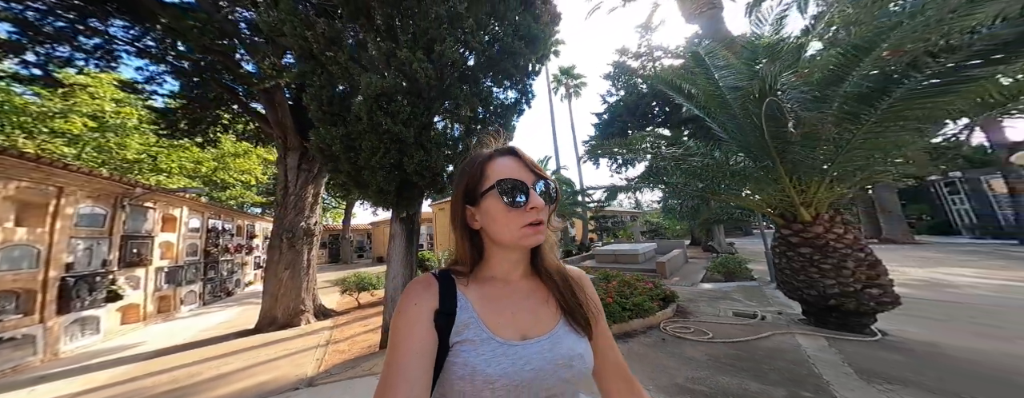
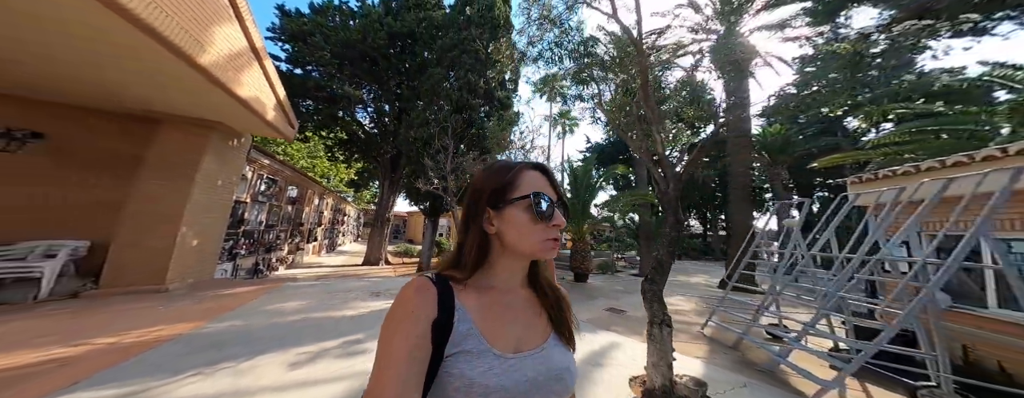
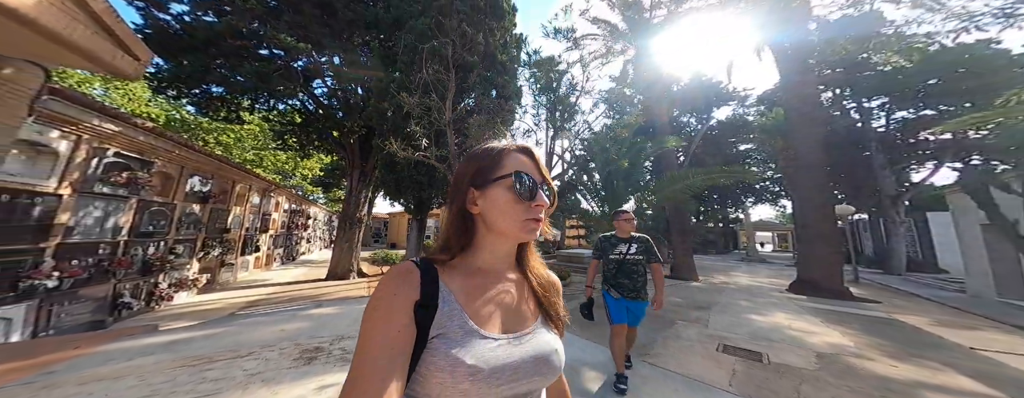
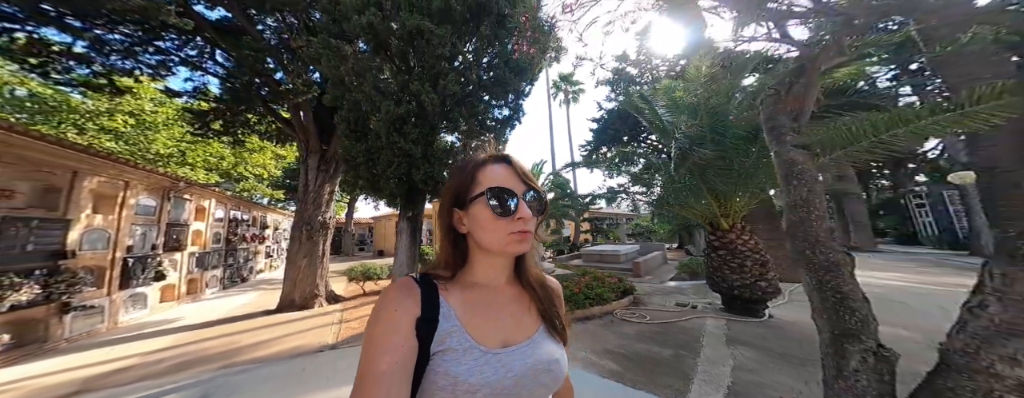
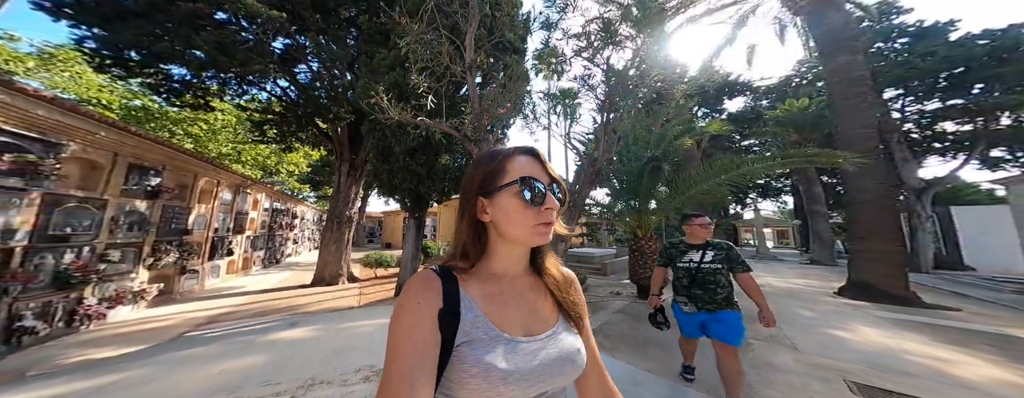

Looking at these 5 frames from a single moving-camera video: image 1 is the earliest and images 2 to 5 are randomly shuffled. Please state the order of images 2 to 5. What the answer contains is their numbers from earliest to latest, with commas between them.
4, 5, 3, 2
